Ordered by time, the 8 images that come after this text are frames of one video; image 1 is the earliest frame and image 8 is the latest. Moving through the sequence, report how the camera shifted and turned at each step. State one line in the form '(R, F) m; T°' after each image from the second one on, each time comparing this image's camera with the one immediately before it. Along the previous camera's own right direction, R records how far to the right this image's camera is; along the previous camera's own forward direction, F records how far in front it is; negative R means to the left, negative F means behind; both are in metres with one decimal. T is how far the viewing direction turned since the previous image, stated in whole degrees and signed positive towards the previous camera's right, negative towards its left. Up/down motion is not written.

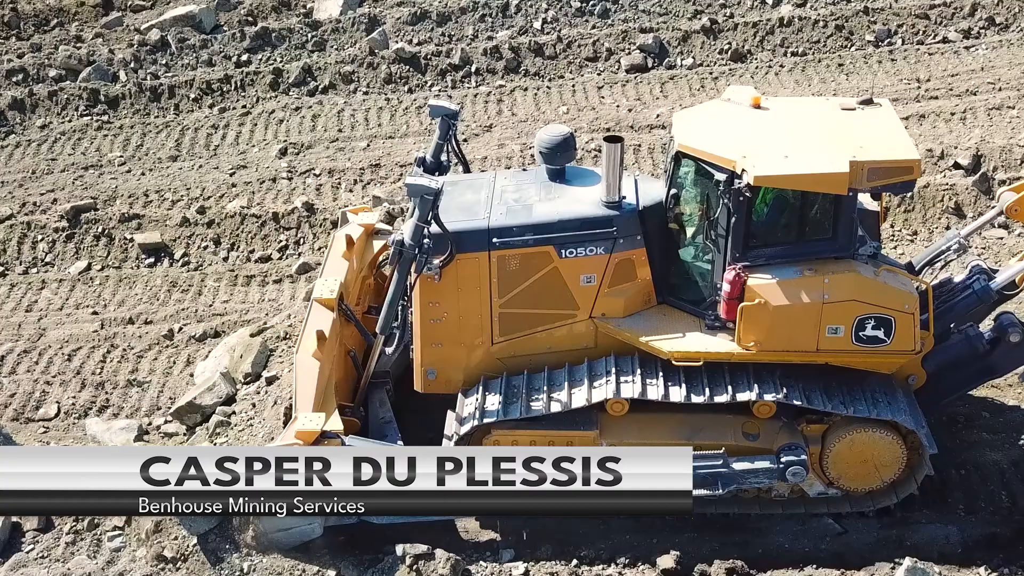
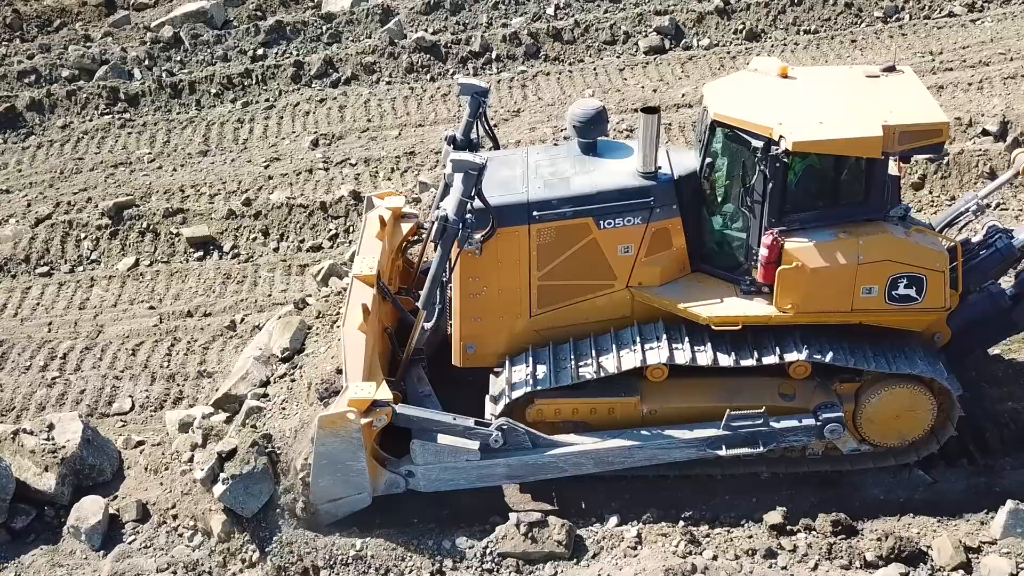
(-0.7, -0.1) m; +3°
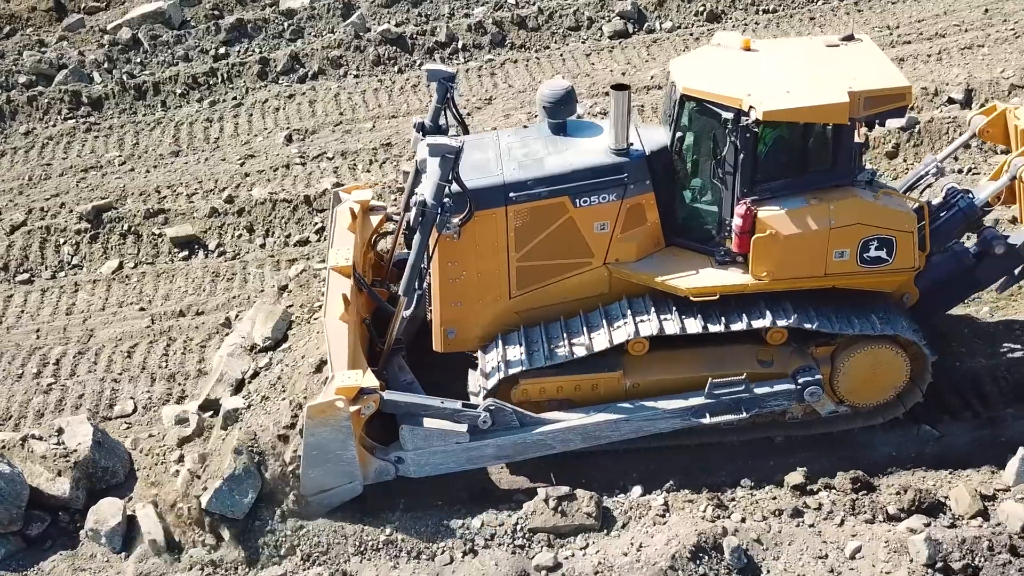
(-0.4, 0.0) m; +3°
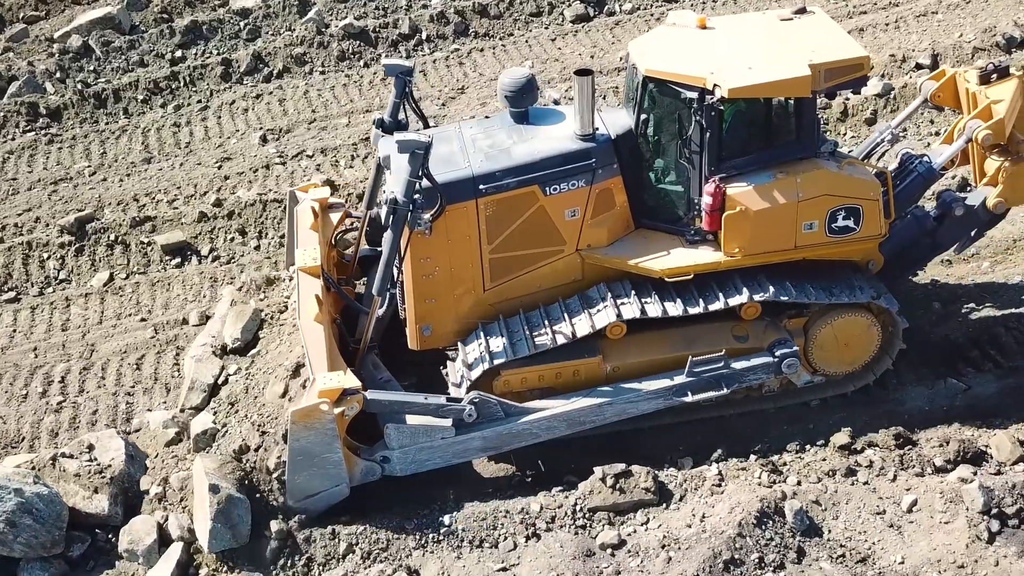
(-0.7, +0.1) m; +5°
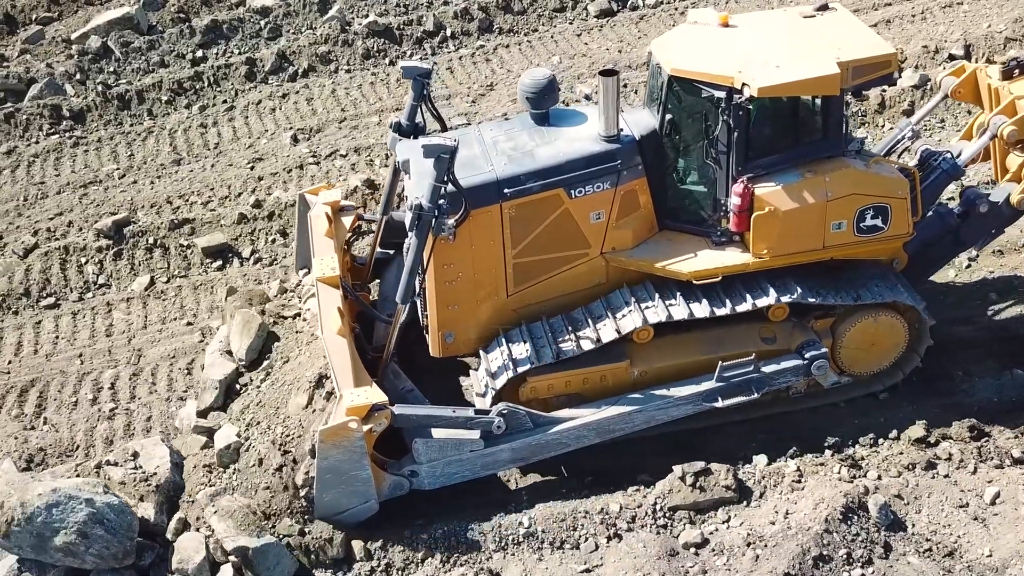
(-0.5, +0.1) m; +1°
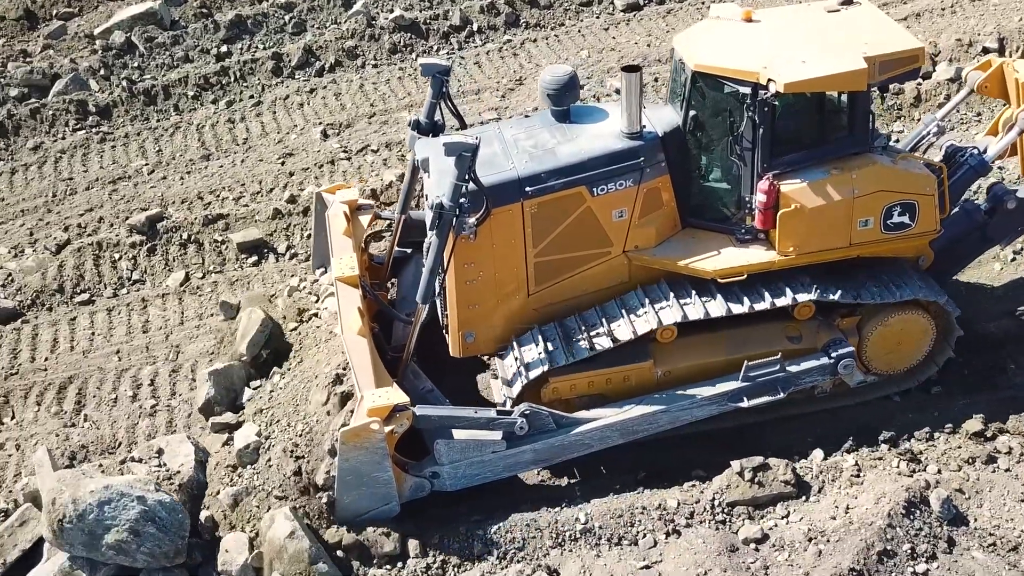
(-0.3, +0.1) m; 0°
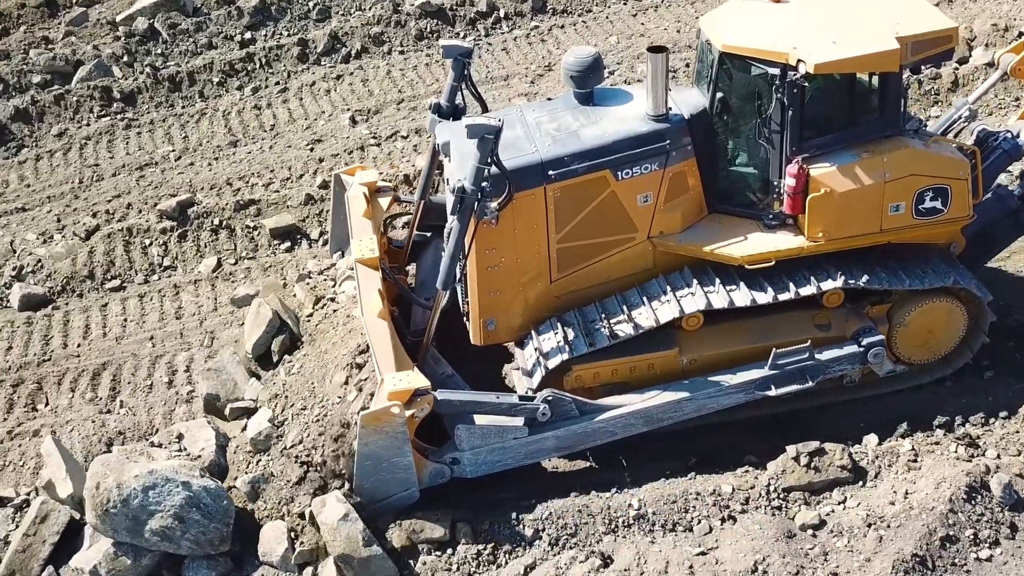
(-0.2, +0.1) m; 0°
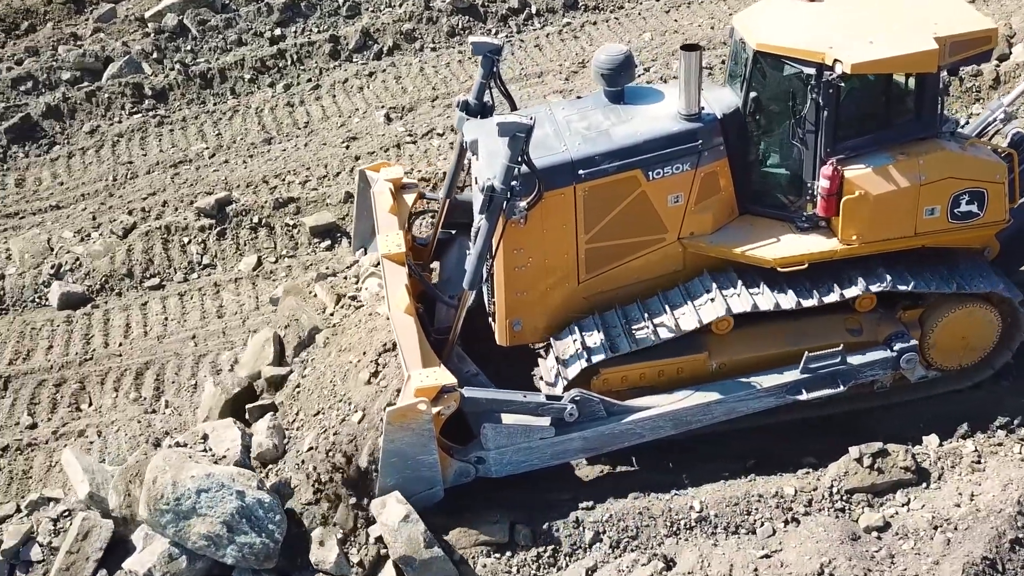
(-0.3, +0.1) m; 0°
